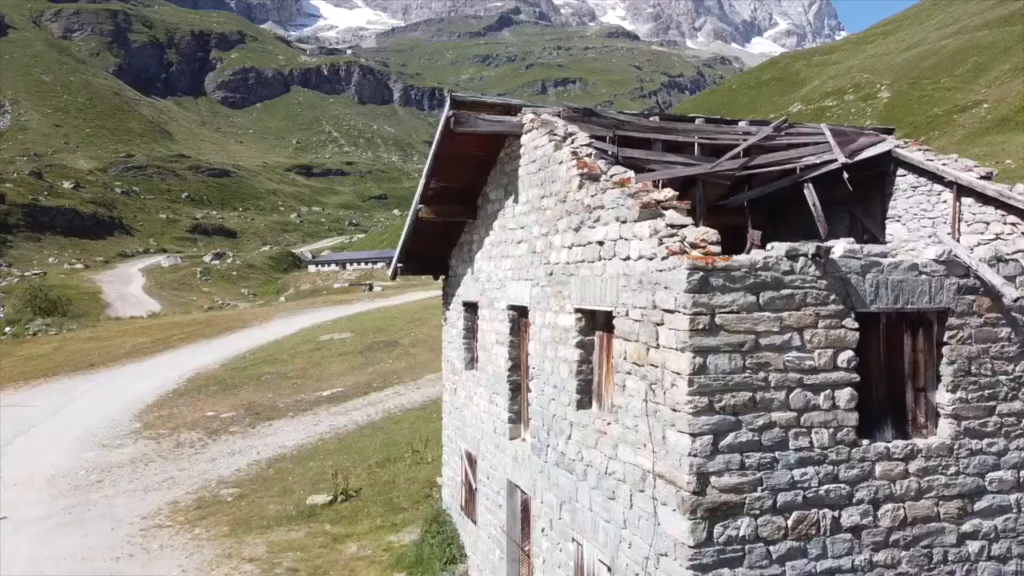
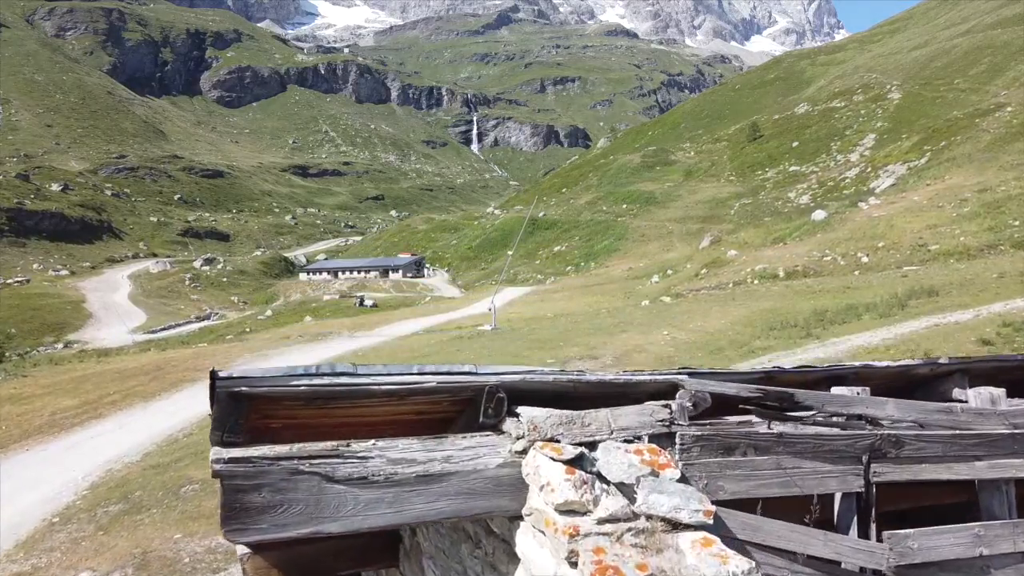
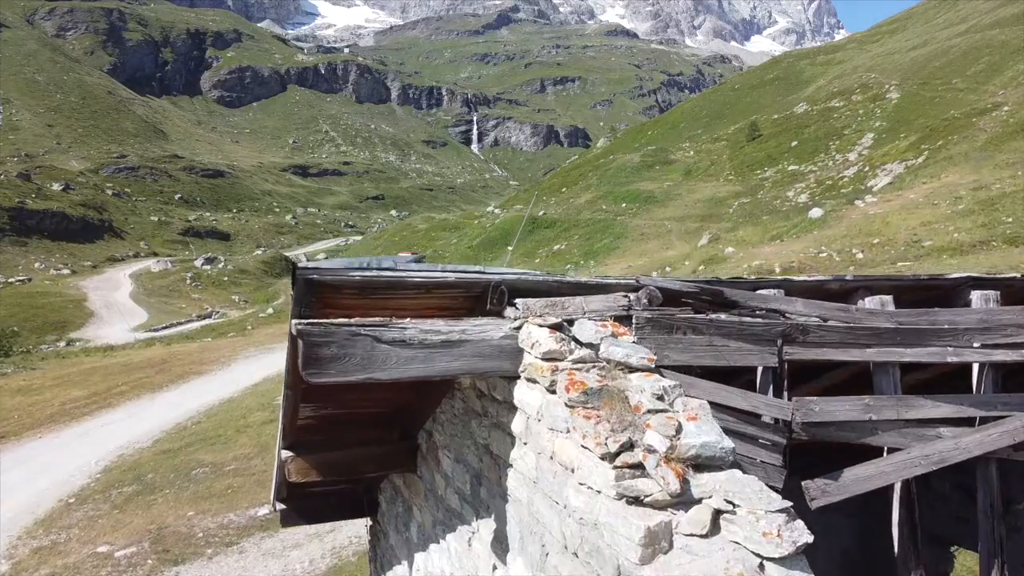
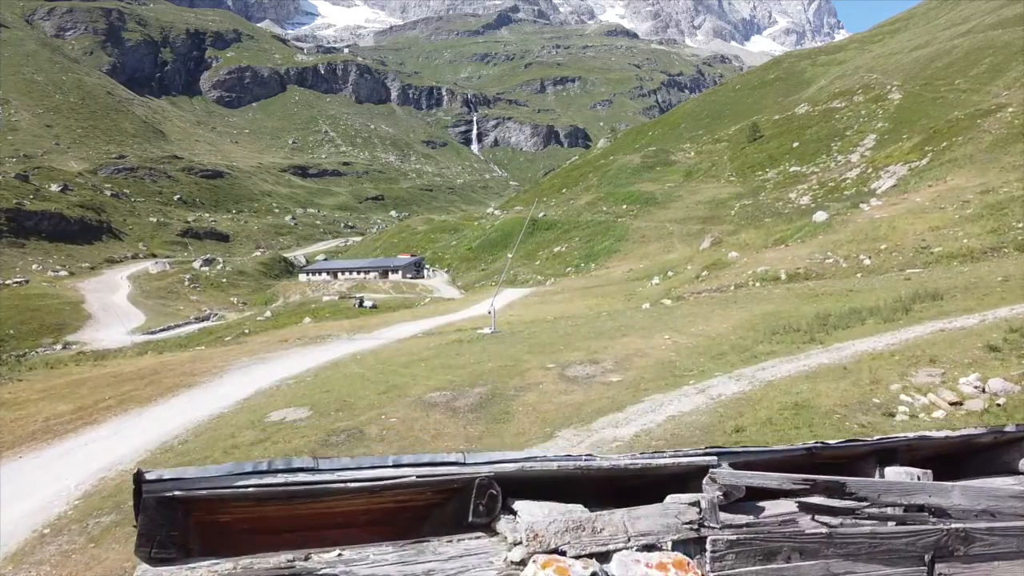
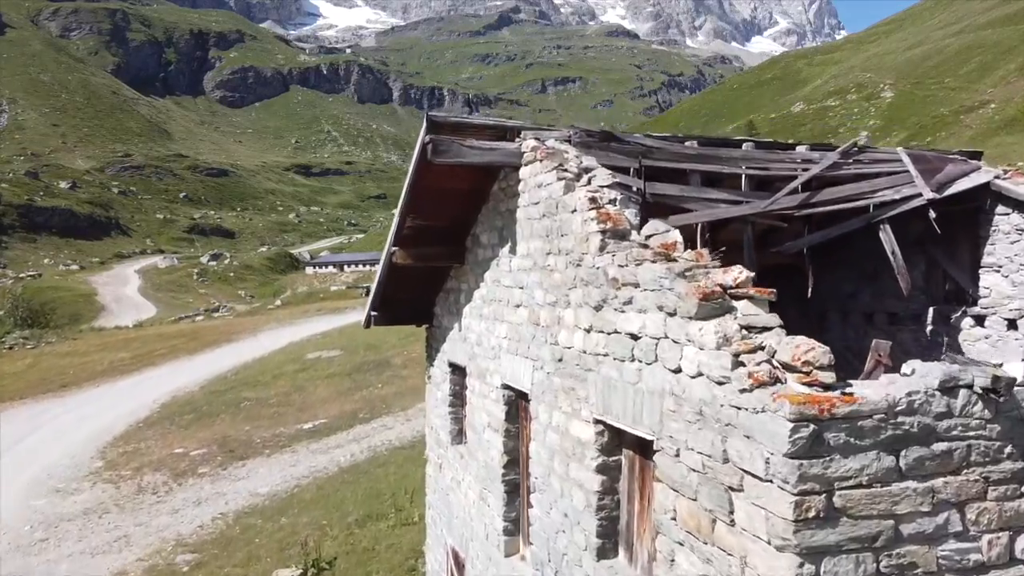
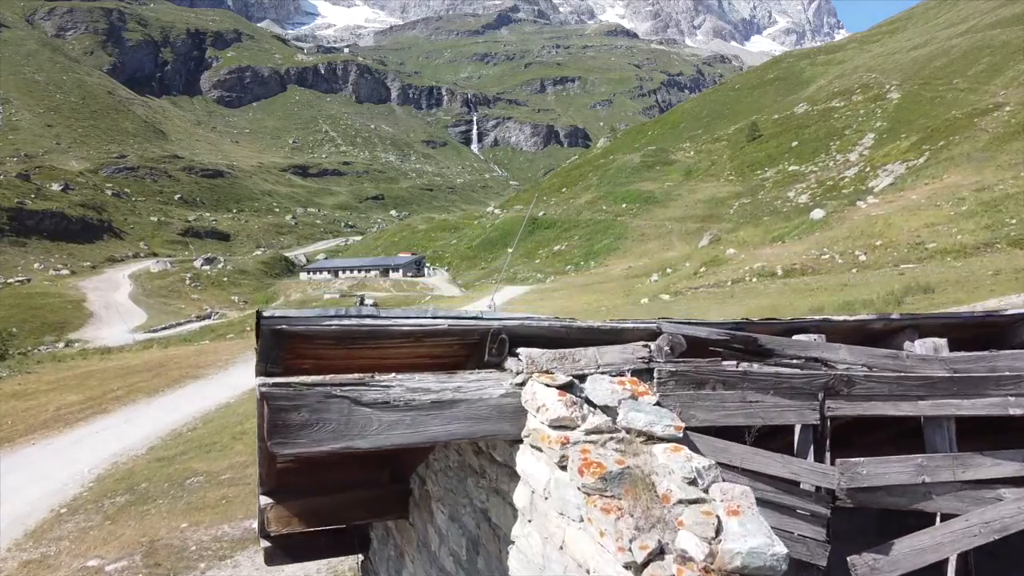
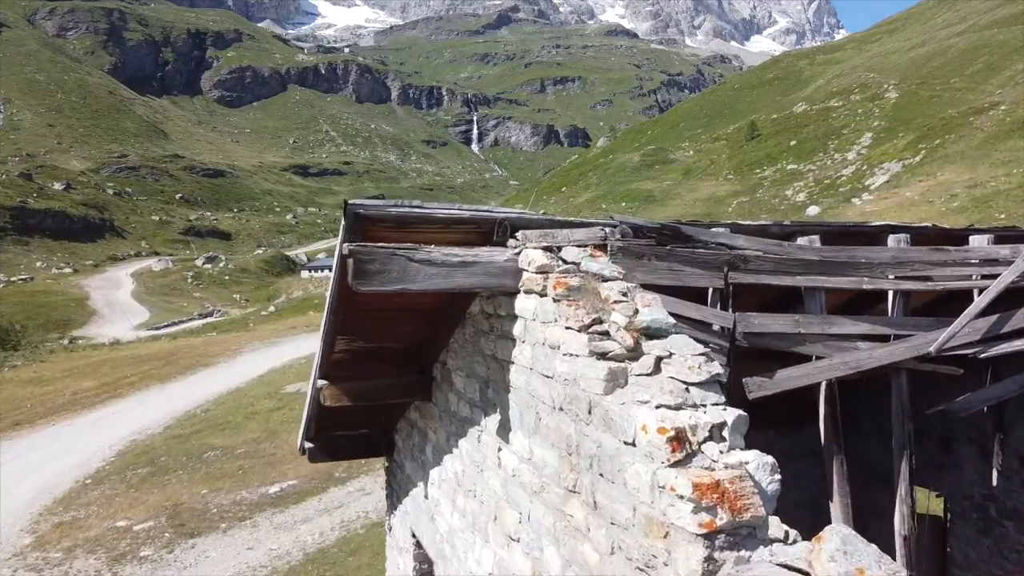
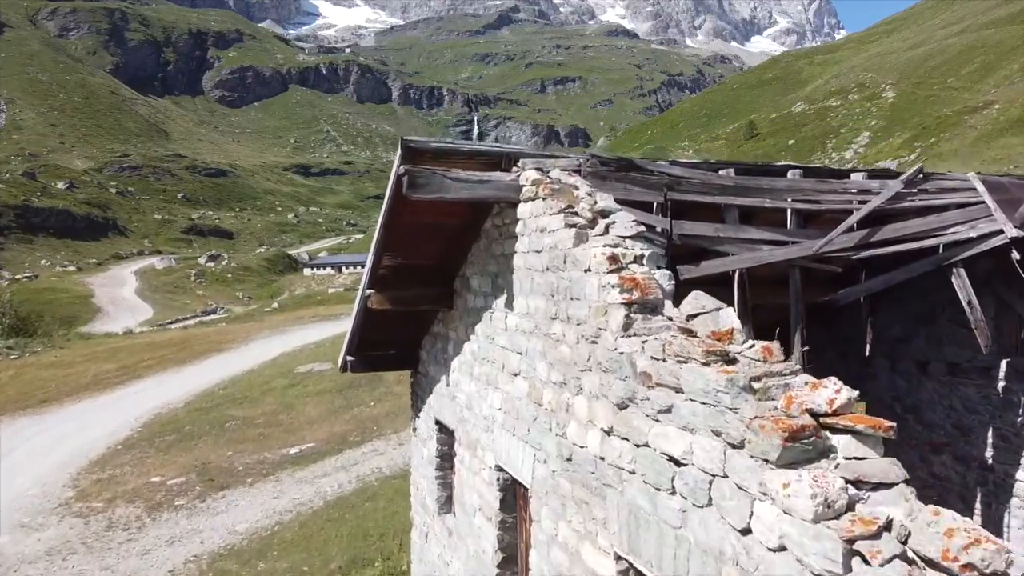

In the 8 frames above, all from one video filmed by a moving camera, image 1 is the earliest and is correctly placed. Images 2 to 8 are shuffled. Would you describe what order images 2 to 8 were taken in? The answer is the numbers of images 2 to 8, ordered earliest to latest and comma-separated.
5, 8, 7, 3, 6, 2, 4
